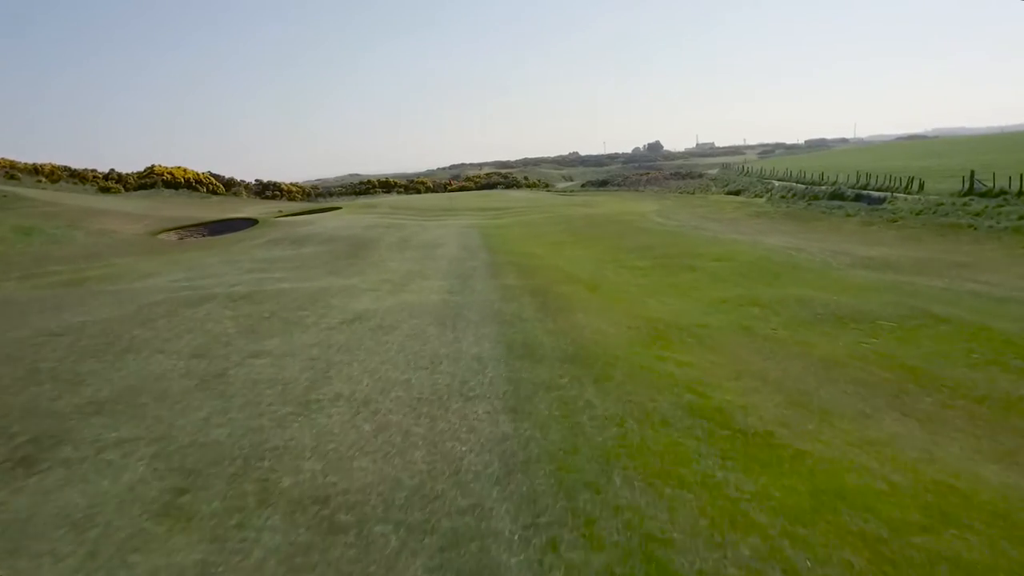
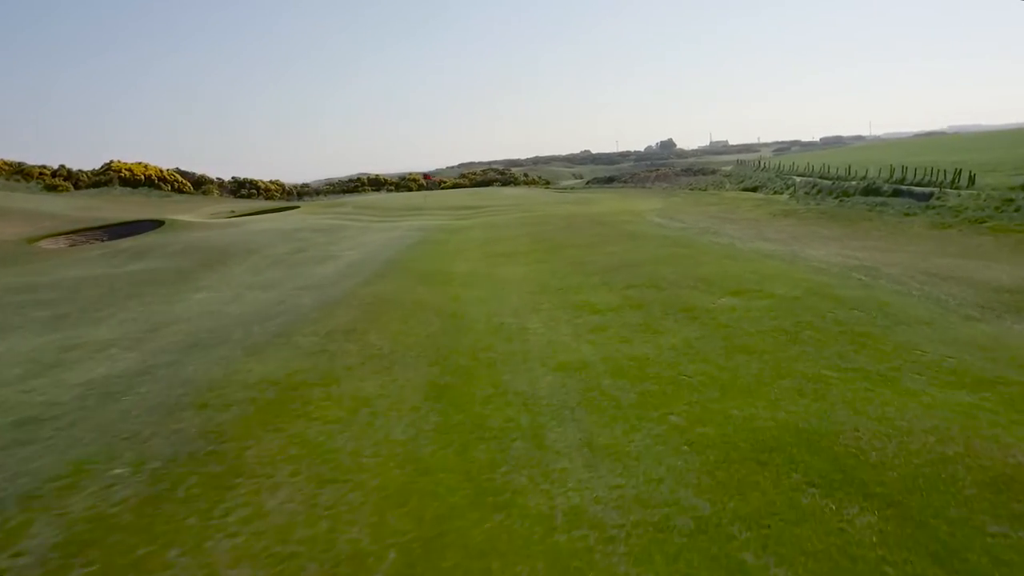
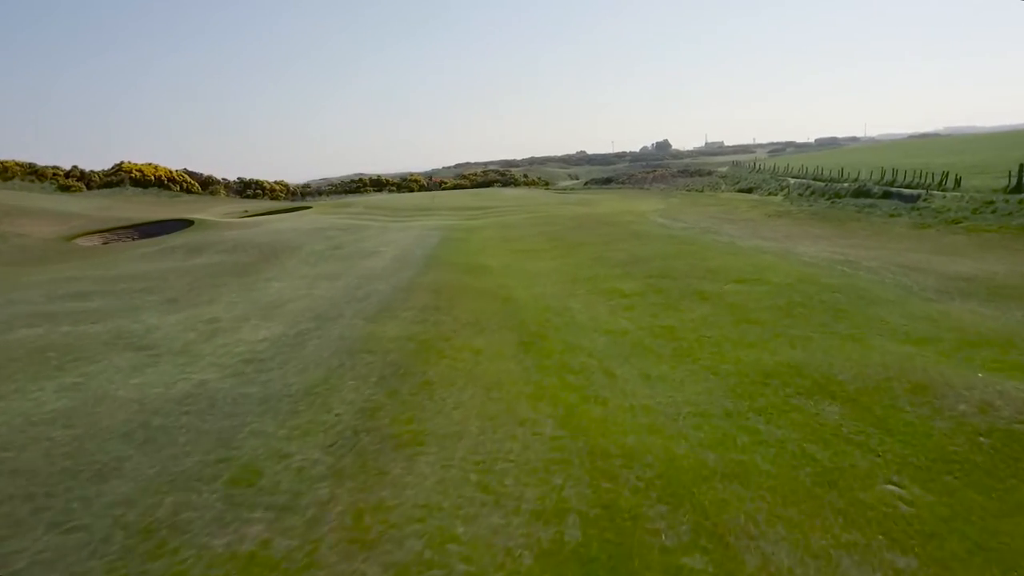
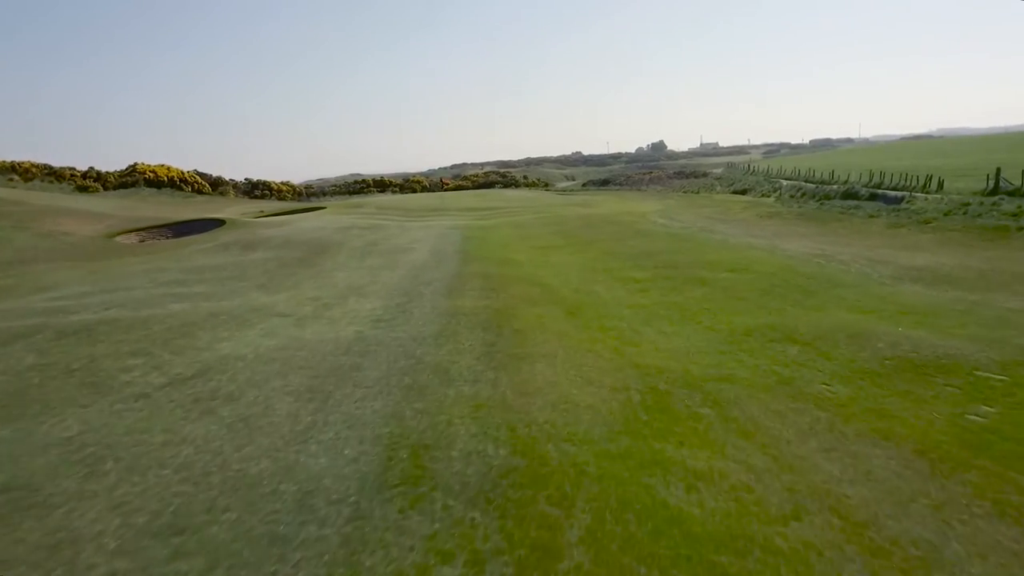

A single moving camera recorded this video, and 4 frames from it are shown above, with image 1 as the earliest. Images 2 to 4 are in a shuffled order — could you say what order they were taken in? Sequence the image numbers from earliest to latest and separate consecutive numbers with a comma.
4, 3, 2
